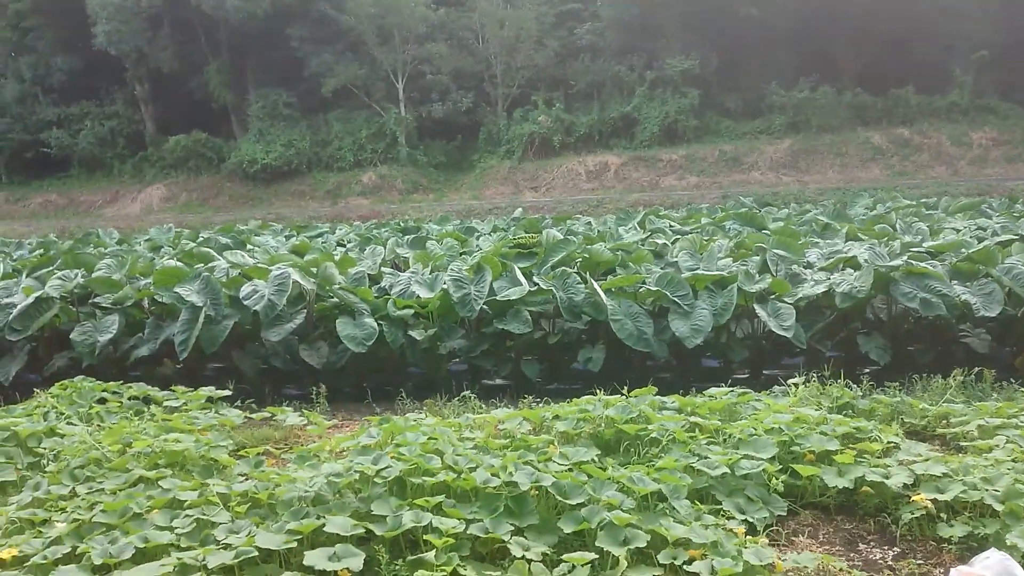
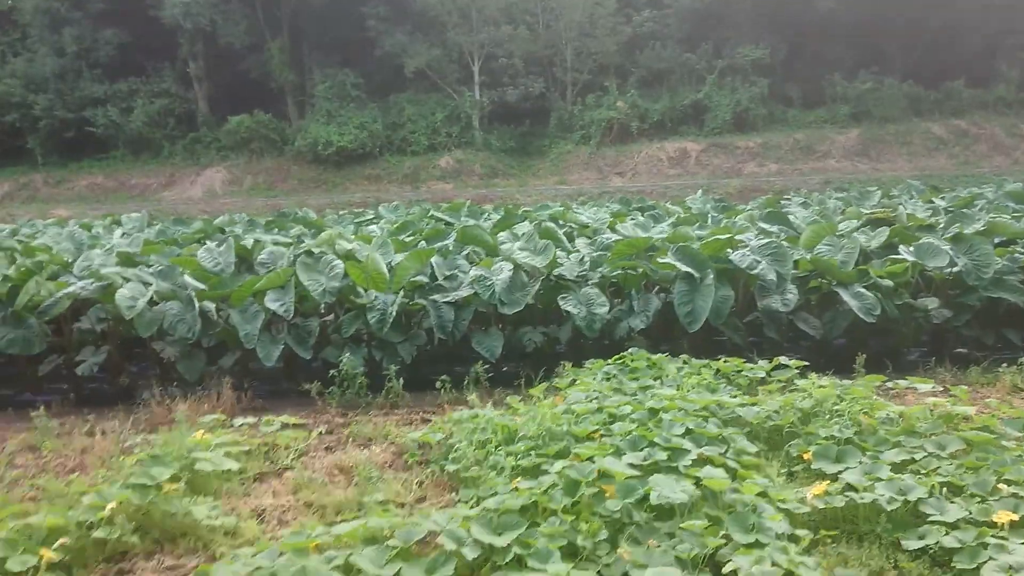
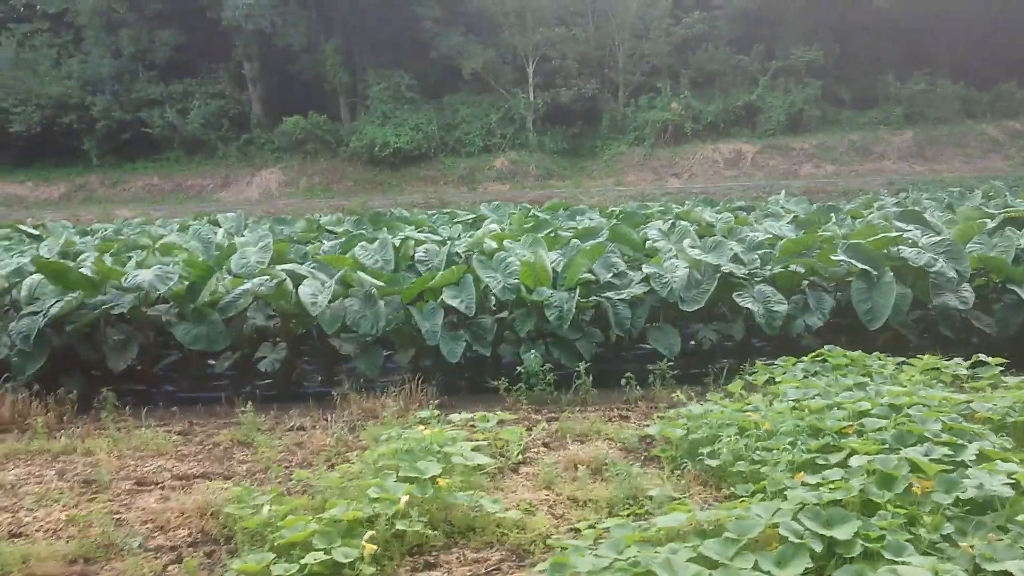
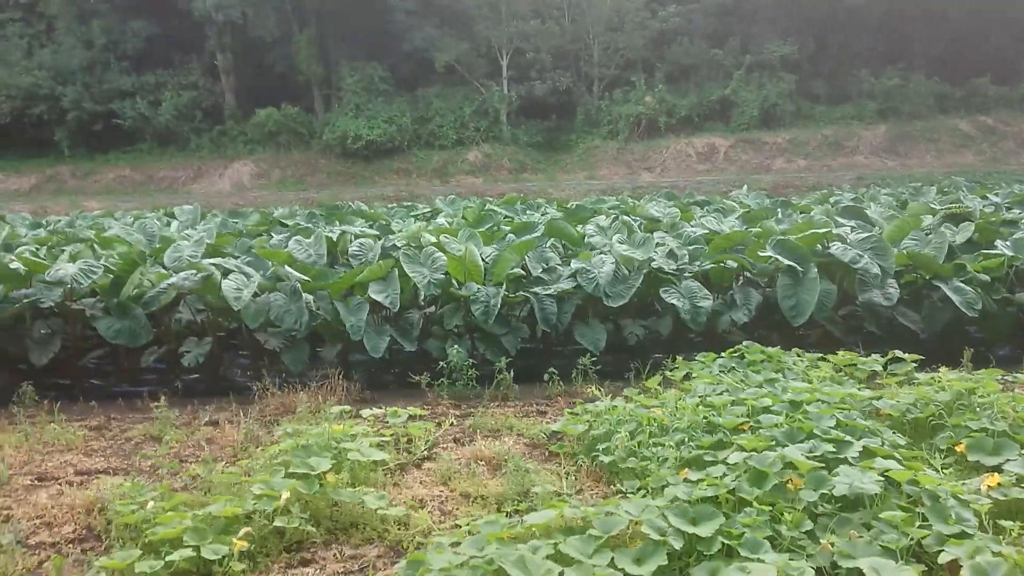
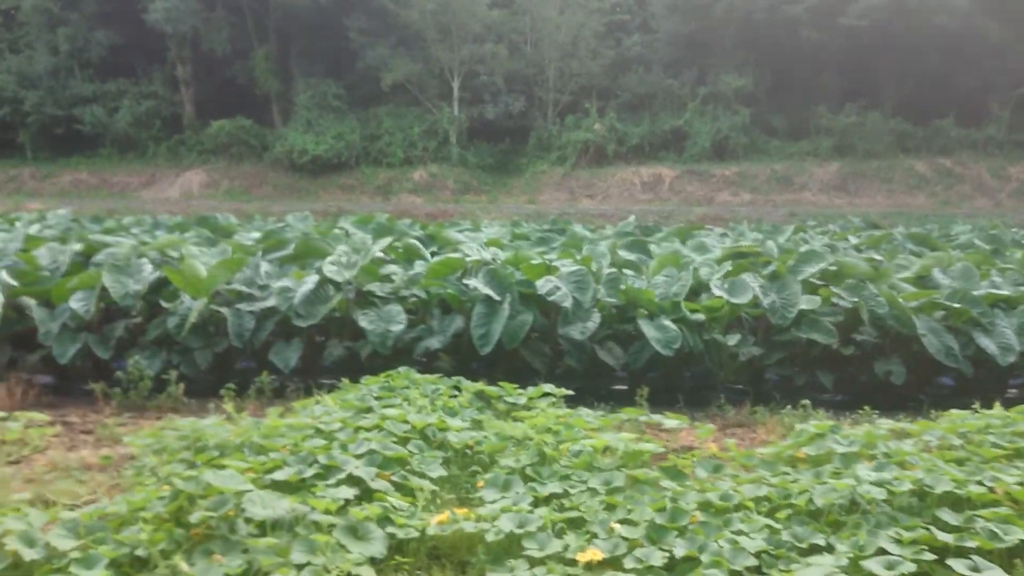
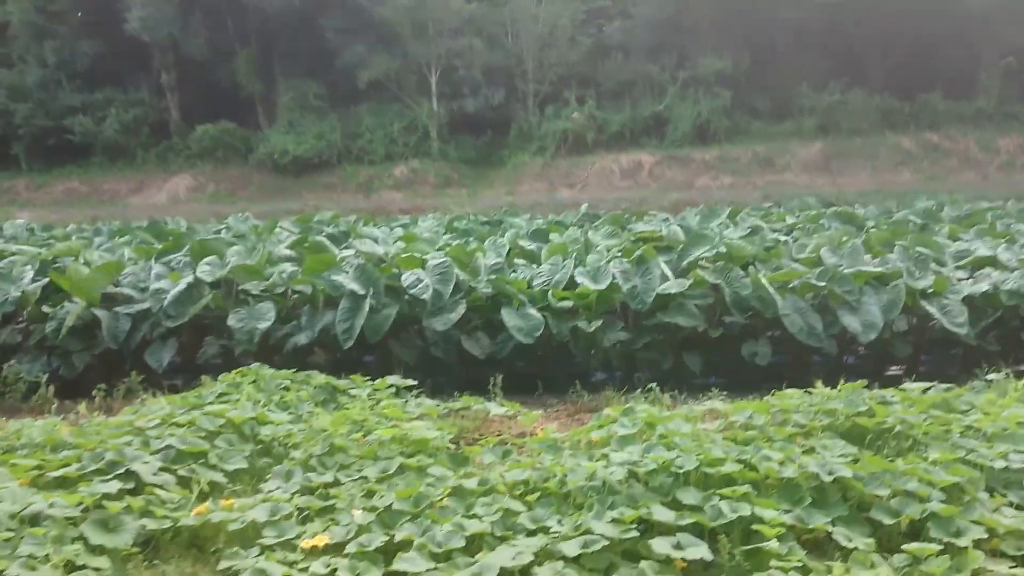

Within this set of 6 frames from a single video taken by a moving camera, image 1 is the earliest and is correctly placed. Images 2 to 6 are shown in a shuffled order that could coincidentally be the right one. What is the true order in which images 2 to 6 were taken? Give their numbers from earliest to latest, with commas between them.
6, 5, 2, 4, 3
